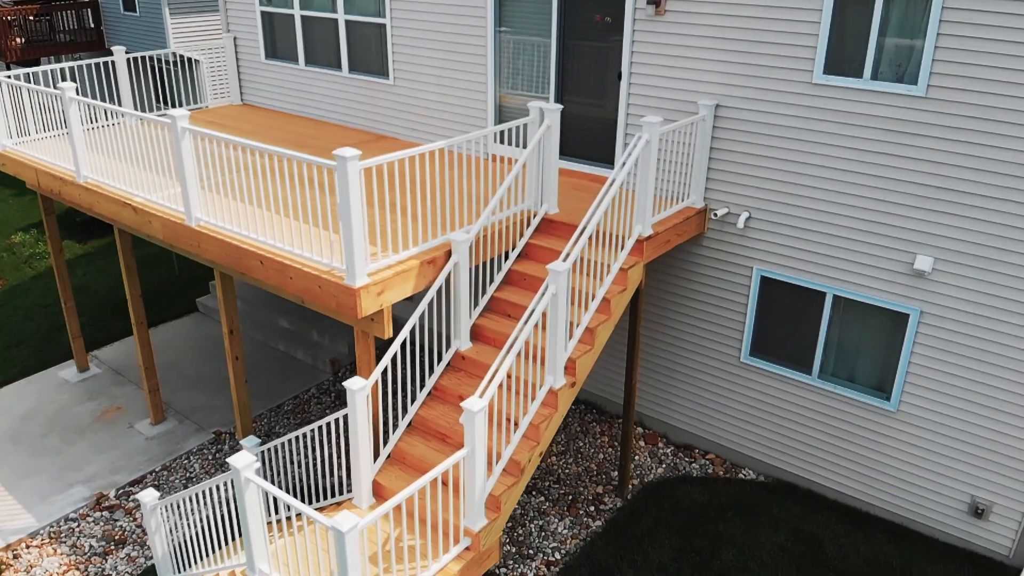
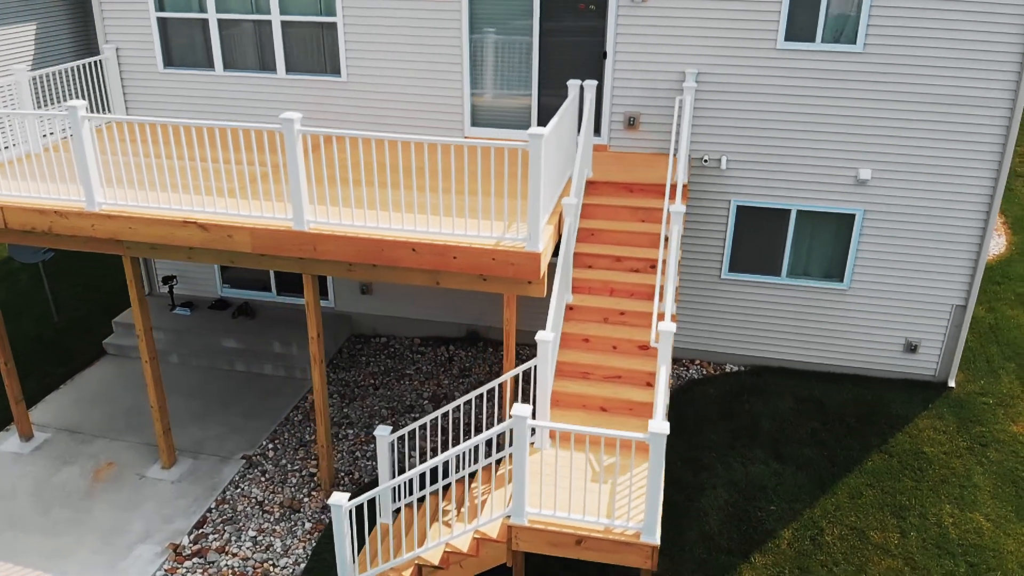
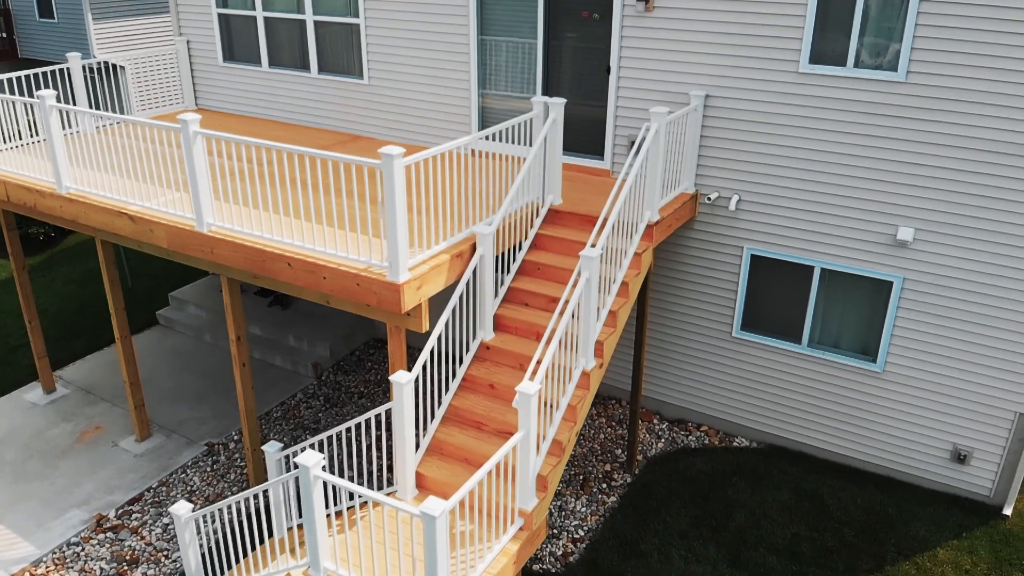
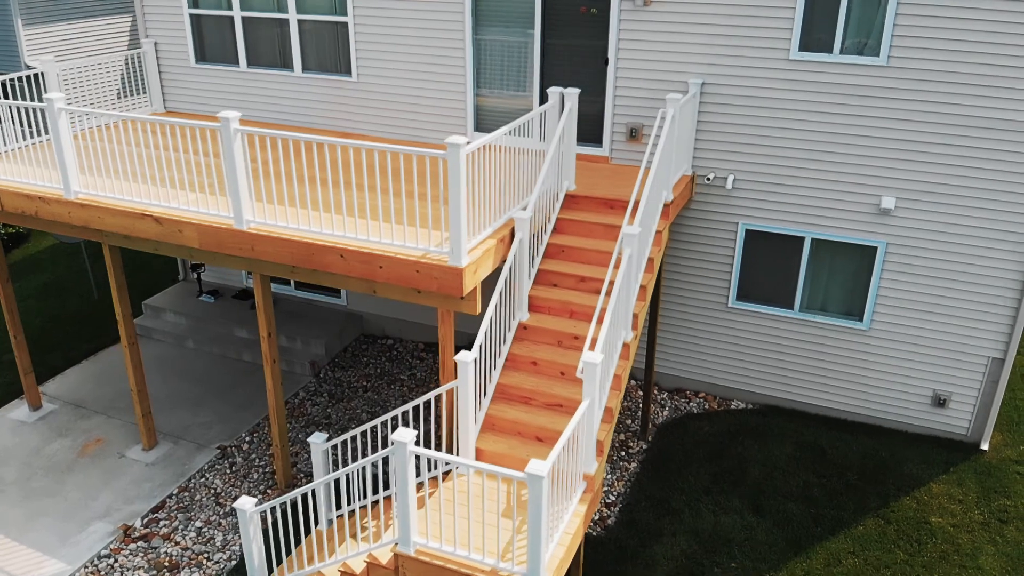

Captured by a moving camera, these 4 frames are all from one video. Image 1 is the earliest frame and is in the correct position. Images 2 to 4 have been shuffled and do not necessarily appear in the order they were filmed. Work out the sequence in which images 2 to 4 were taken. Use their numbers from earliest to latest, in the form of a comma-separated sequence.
3, 4, 2
